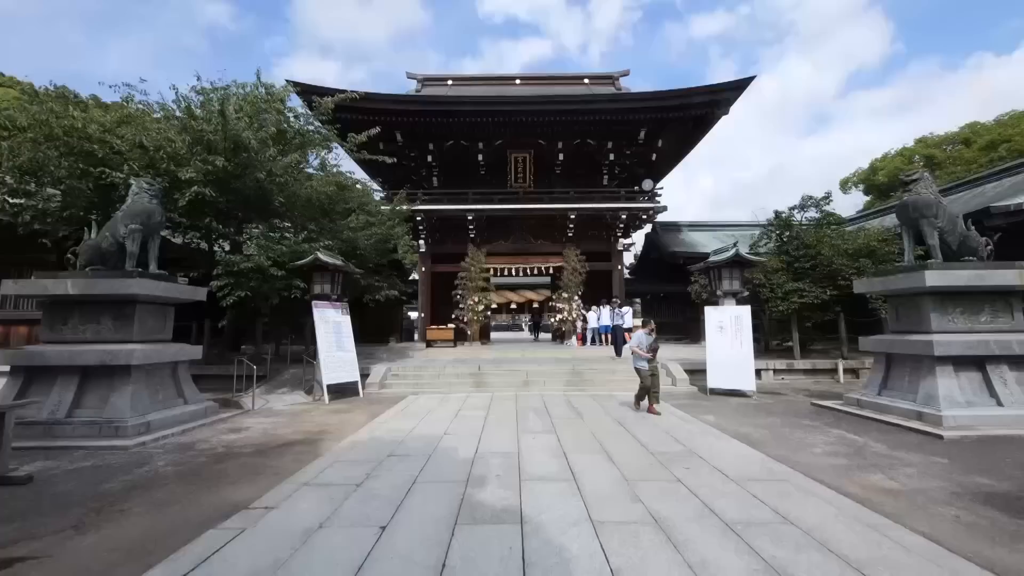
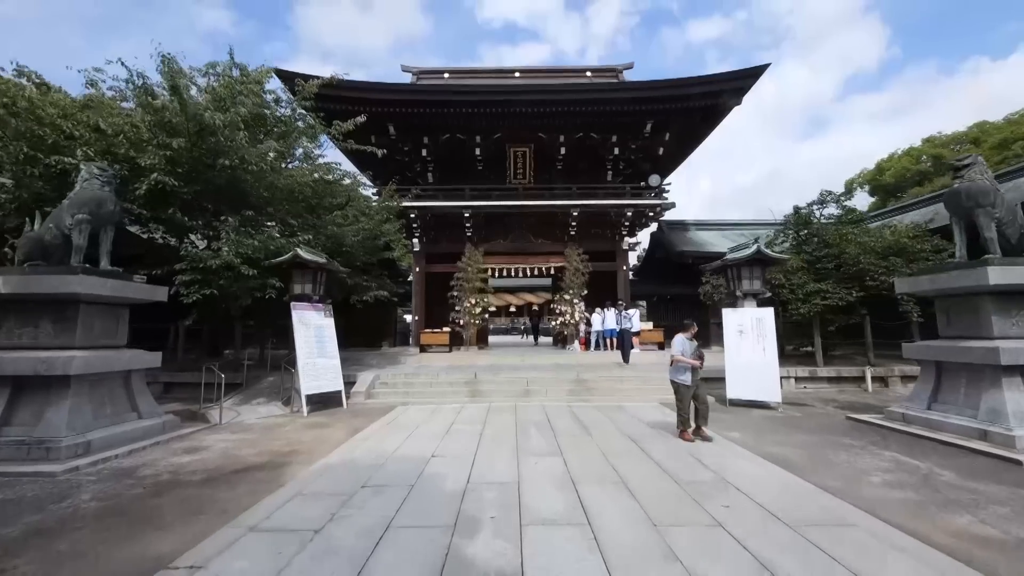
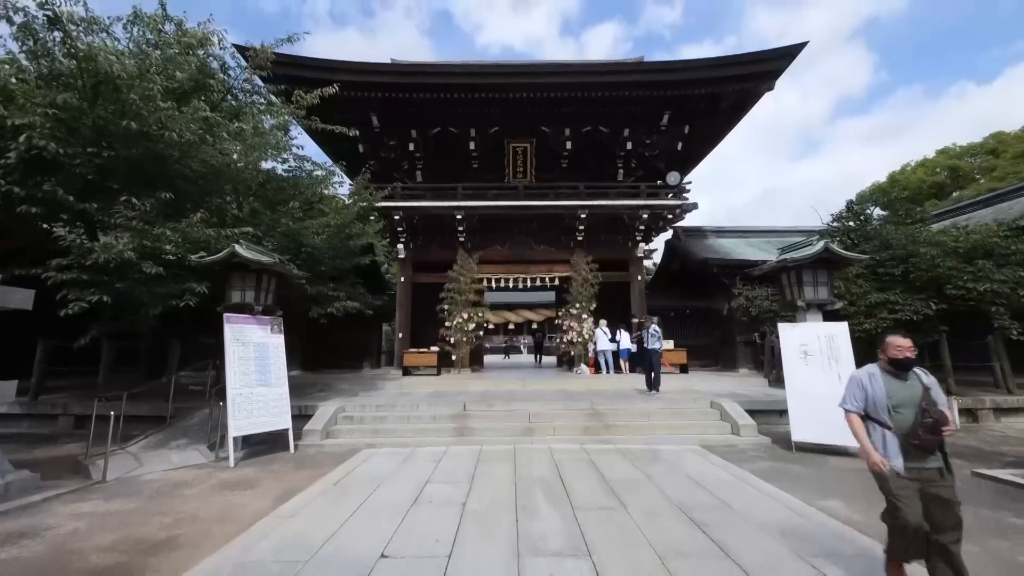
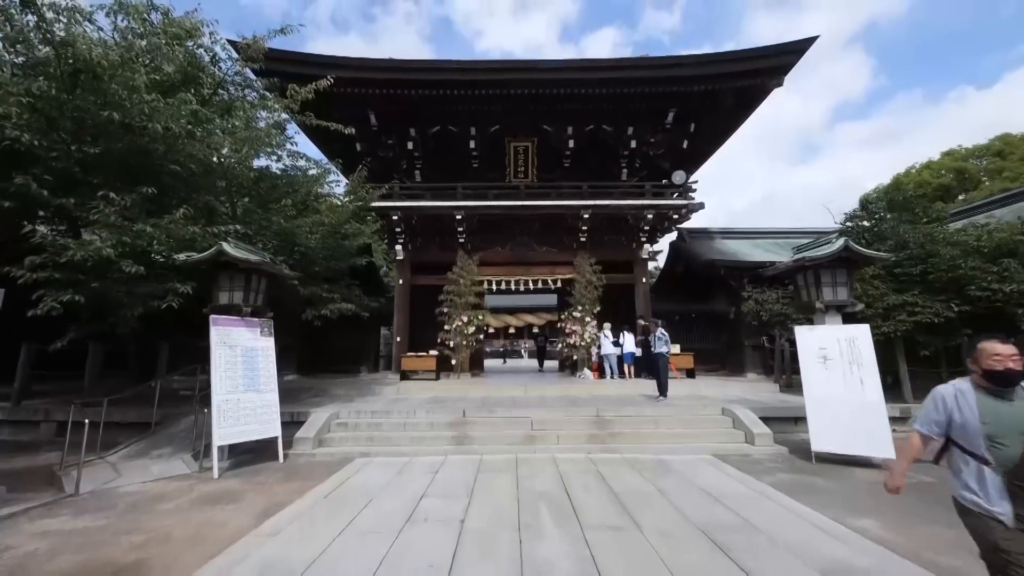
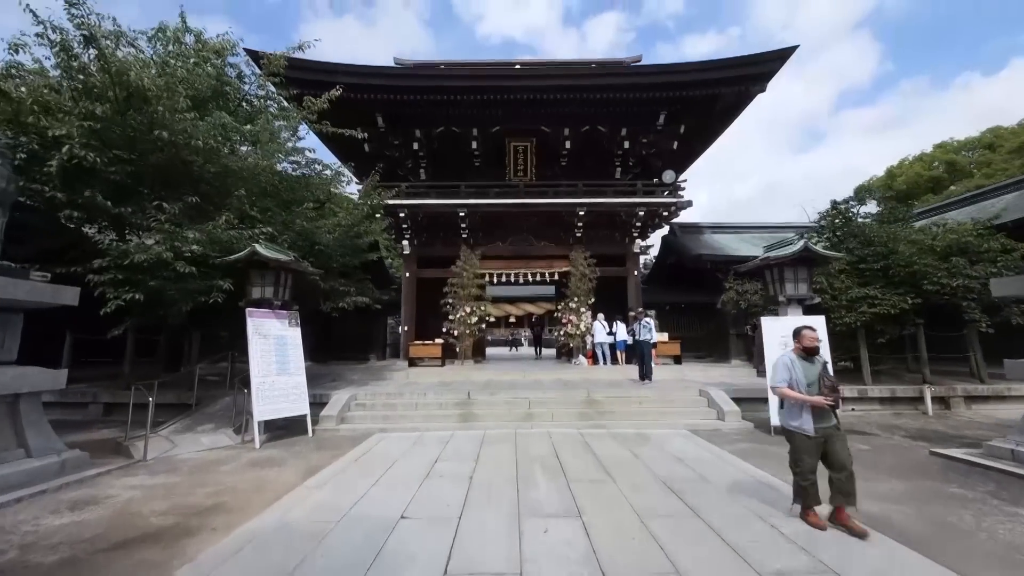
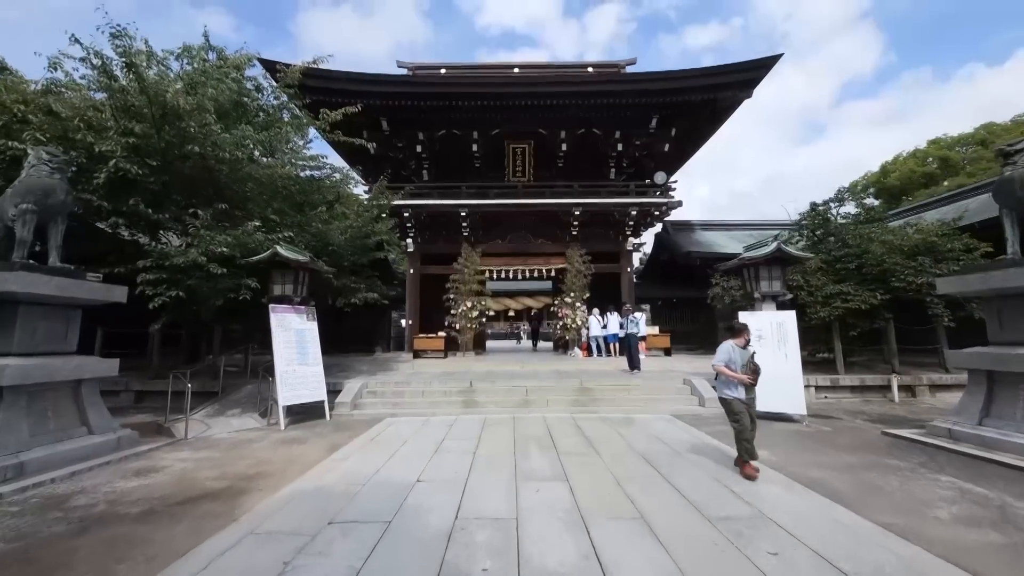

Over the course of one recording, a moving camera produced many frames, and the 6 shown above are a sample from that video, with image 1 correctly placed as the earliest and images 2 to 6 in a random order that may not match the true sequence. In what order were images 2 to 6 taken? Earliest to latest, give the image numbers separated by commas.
2, 6, 5, 3, 4
